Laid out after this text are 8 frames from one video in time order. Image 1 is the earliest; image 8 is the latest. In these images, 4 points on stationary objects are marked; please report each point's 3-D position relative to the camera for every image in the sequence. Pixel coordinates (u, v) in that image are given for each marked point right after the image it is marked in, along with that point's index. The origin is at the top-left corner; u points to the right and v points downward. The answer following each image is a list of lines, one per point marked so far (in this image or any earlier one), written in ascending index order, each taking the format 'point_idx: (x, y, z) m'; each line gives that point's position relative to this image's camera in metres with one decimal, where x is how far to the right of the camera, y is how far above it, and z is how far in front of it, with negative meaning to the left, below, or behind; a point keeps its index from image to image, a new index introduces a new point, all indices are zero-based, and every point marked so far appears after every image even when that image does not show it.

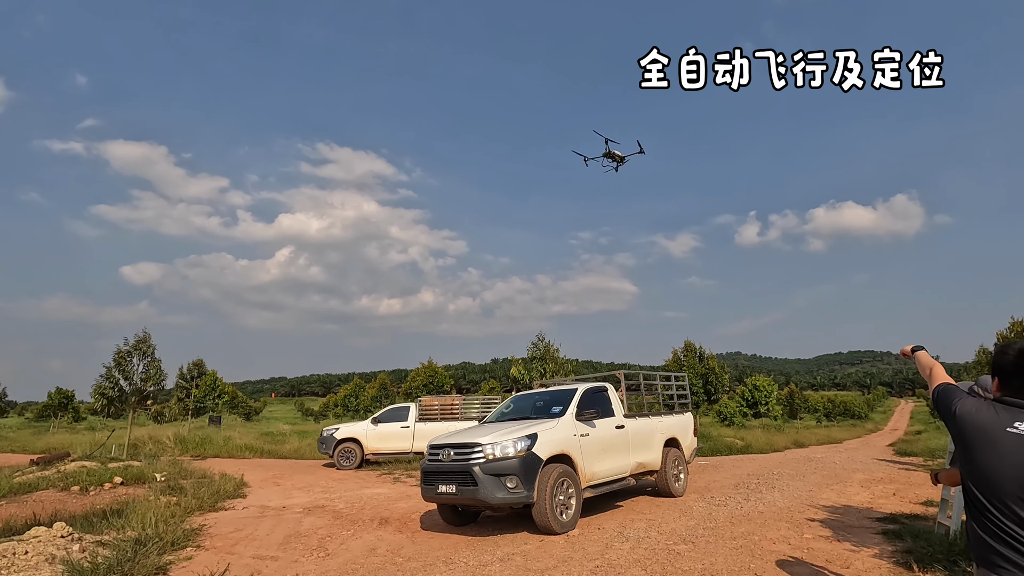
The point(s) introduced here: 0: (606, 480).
0: (+1.3, -2.6, +7.7) m
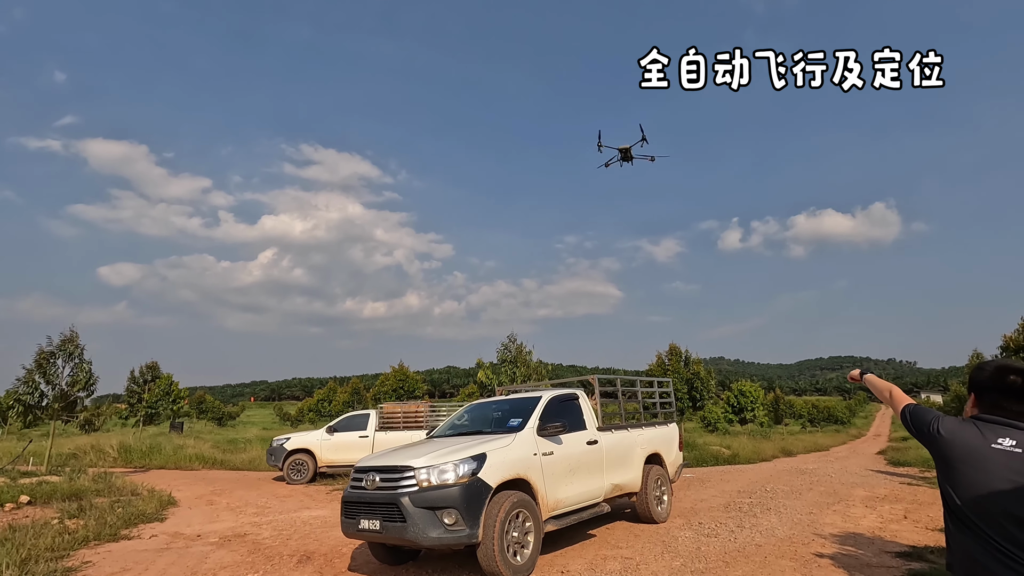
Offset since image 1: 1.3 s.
0: (+0.7, -2.5, +6.4) m
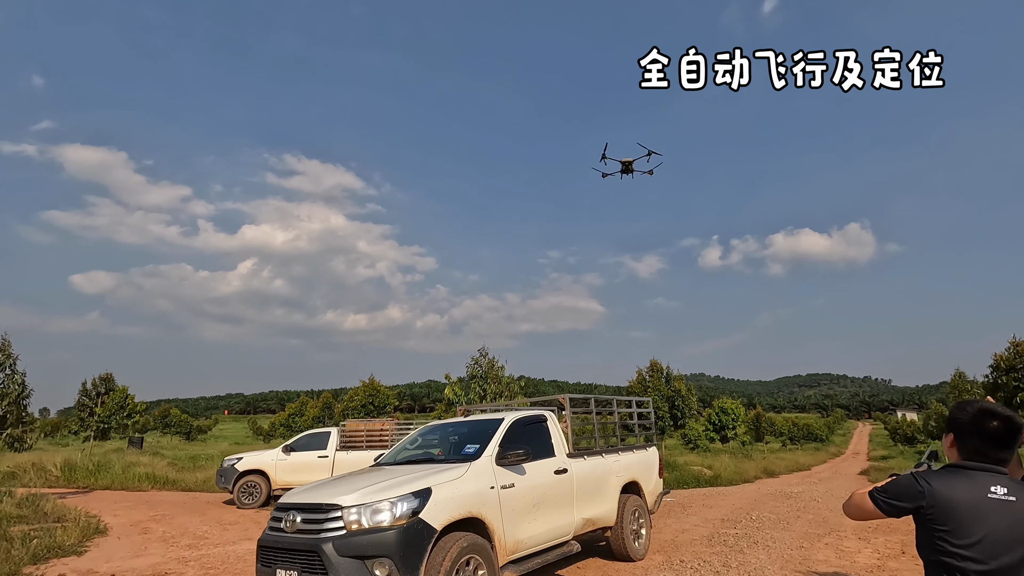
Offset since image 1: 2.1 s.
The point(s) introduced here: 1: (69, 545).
0: (+0.3, -2.6, +5.5) m
1: (-6.9, -4.0, +8.8) m
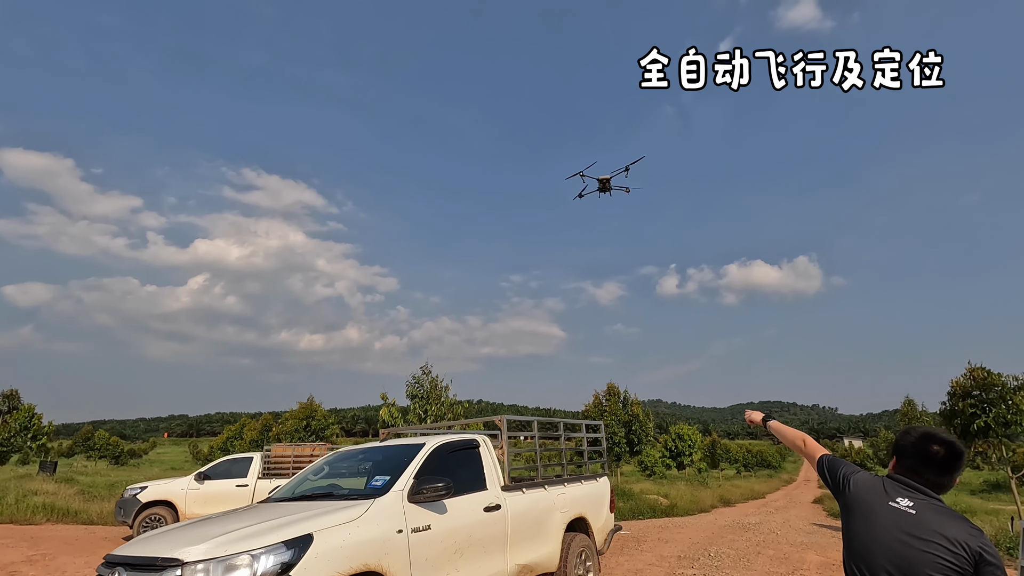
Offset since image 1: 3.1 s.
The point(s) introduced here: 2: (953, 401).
0: (-0.4, -2.5, +4.5) m
1: (-7.9, -3.9, +7.2) m
2: (+10.4, -2.7, +13.2) m
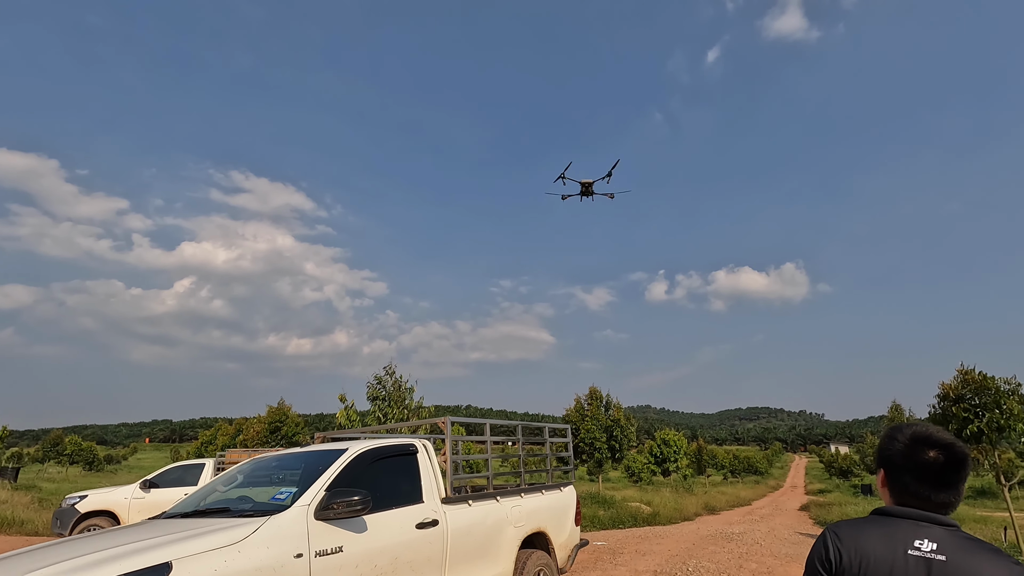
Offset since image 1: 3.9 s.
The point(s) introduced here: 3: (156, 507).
0: (-0.9, -2.4, +3.8) m
1: (-8.4, -3.8, +6.3) m
2: (+9.8, -2.6, +12.7) m
3: (-7.0, -4.2, +11.0) m
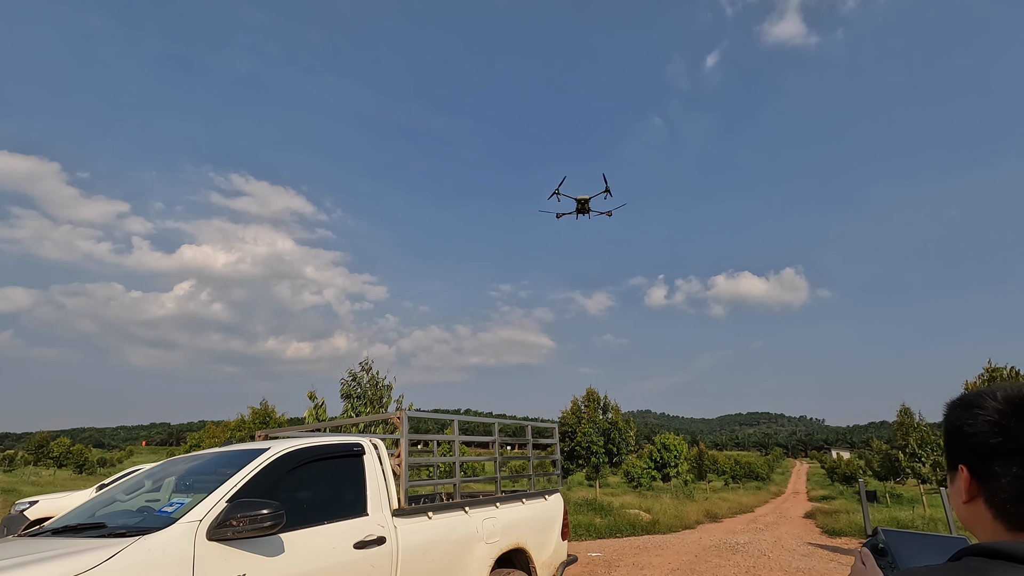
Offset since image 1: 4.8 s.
0: (-1.1, -2.1, +2.9) m
1: (-8.6, -3.5, +5.5) m
2: (+9.5, -2.5, +11.8) m
3: (-7.2, -4.0, +10.2) m
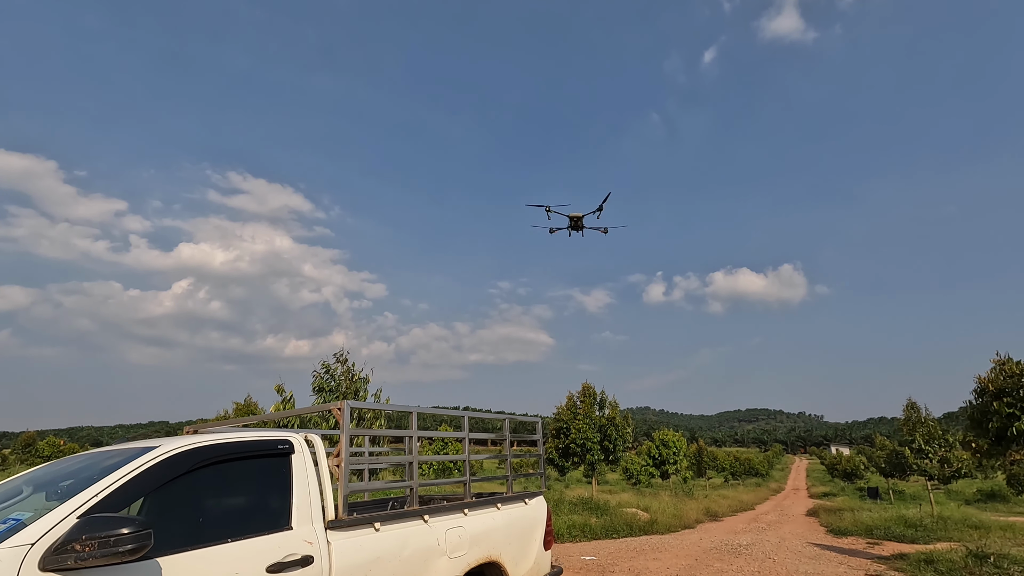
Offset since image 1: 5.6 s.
0: (-1.3, -1.9, +2.2) m
1: (-8.8, -3.3, +4.7) m
2: (+9.3, -2.2, +11.1) m
3: (-7.4, -3.8, +9.4) m
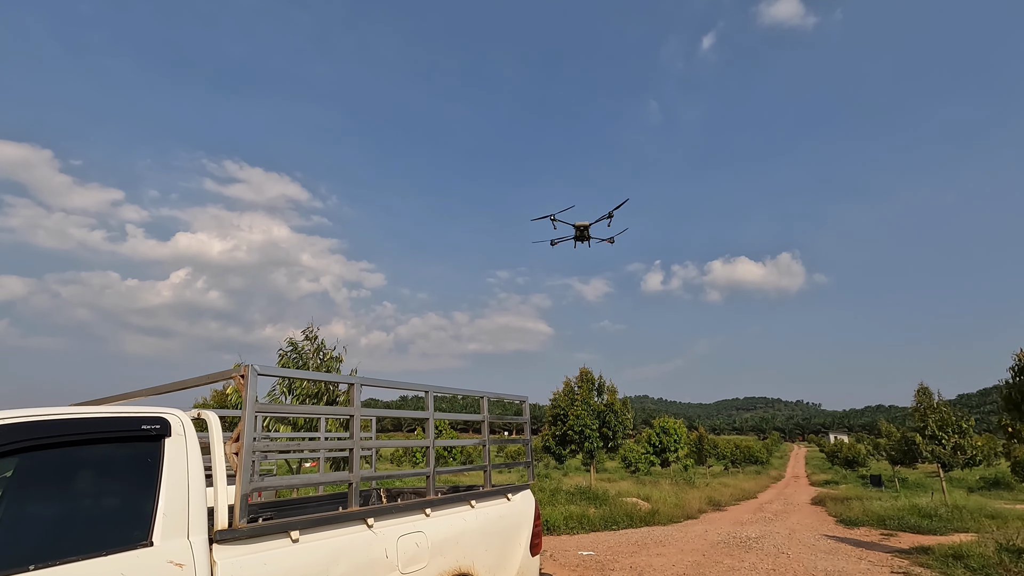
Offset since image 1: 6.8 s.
0: (-1.5, -1.6, +1.3) m
1: (-9.0, -2.9, +3.8) m
2: (+9.2, -1.7, +10.3) m
3: (-7.6, -3.4, +8.5) m
